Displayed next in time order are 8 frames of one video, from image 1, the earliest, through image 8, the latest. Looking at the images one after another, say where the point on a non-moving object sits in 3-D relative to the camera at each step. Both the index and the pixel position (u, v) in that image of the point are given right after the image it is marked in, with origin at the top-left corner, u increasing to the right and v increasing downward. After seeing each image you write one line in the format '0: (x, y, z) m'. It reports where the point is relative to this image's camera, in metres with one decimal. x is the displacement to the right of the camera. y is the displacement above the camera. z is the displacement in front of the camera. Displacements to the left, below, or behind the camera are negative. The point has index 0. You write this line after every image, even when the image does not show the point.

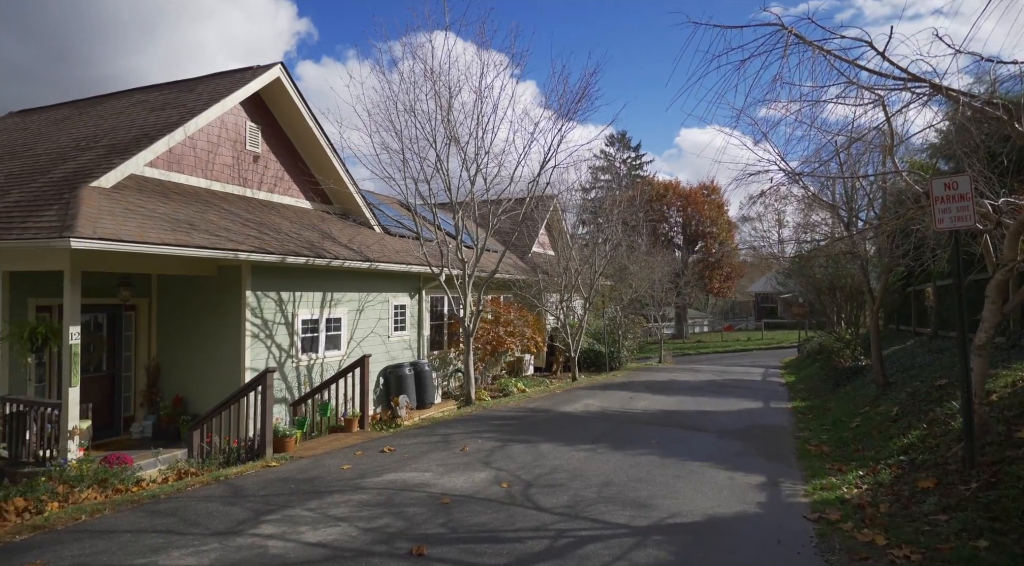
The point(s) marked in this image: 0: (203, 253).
0: (-4.0, +0.3, +9.5) m
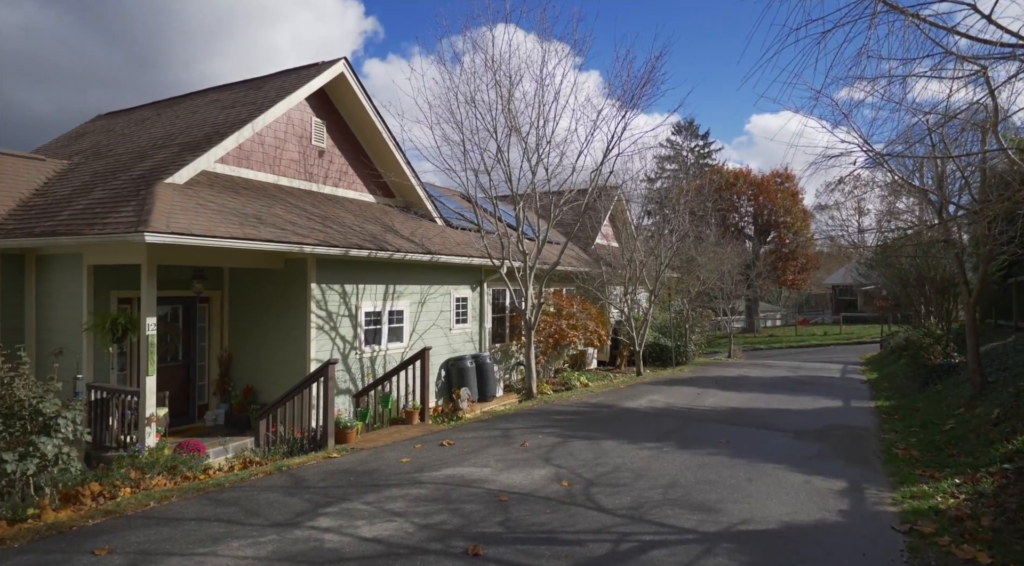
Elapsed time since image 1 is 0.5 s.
0: (-3.2, +0.4, +9.6) m
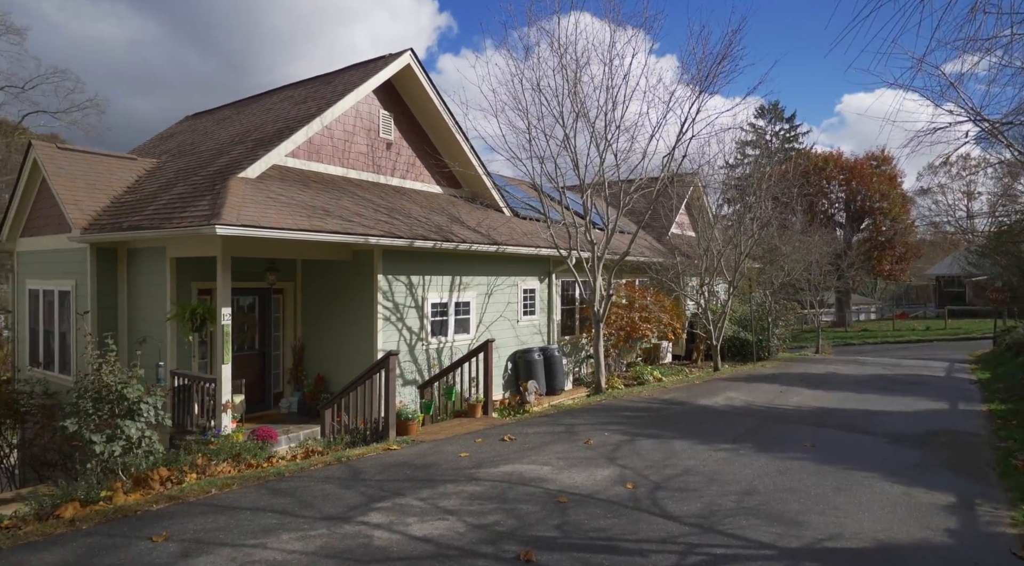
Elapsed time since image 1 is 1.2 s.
0: (-2.3, +0.5, +9.5) m
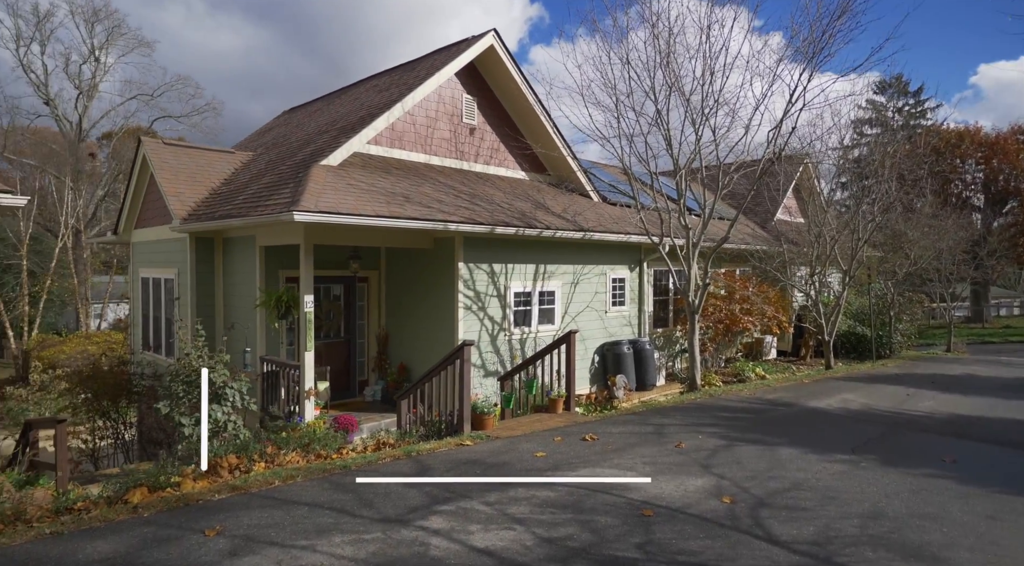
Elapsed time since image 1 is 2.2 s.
0: (-1.2, +0.7, +9.1) m
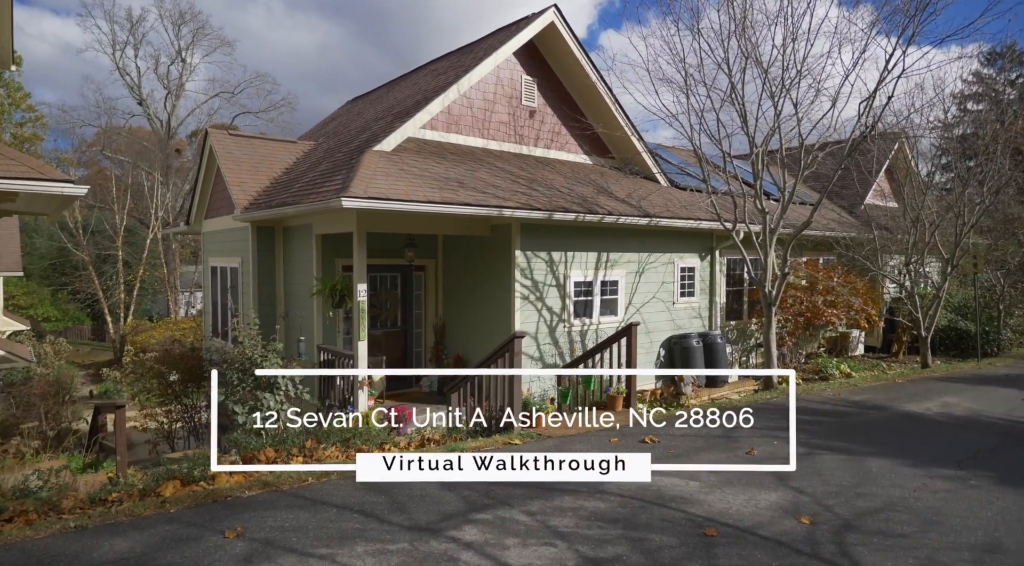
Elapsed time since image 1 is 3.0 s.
0: (-0.5, +0.9, +8.7) m
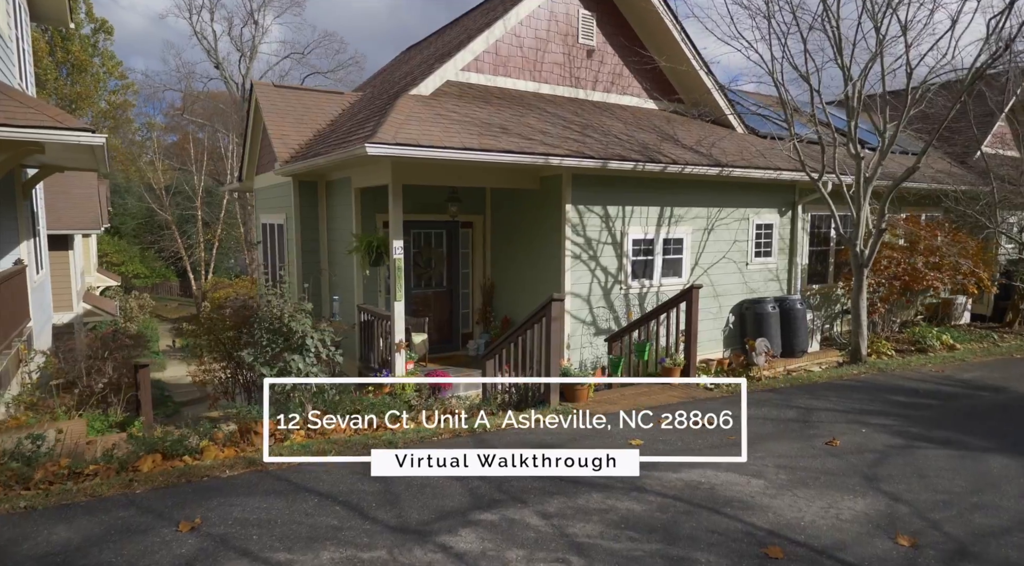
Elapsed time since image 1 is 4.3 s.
0: (0.0, +1.3, +7.7) m
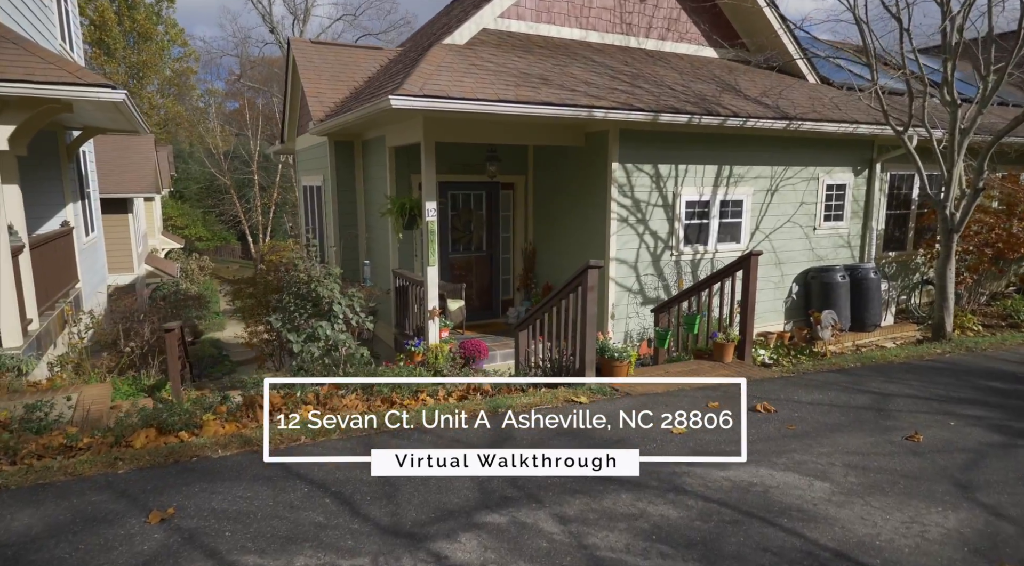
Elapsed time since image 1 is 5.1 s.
0: (+0.3, +1.7, +7.0) m
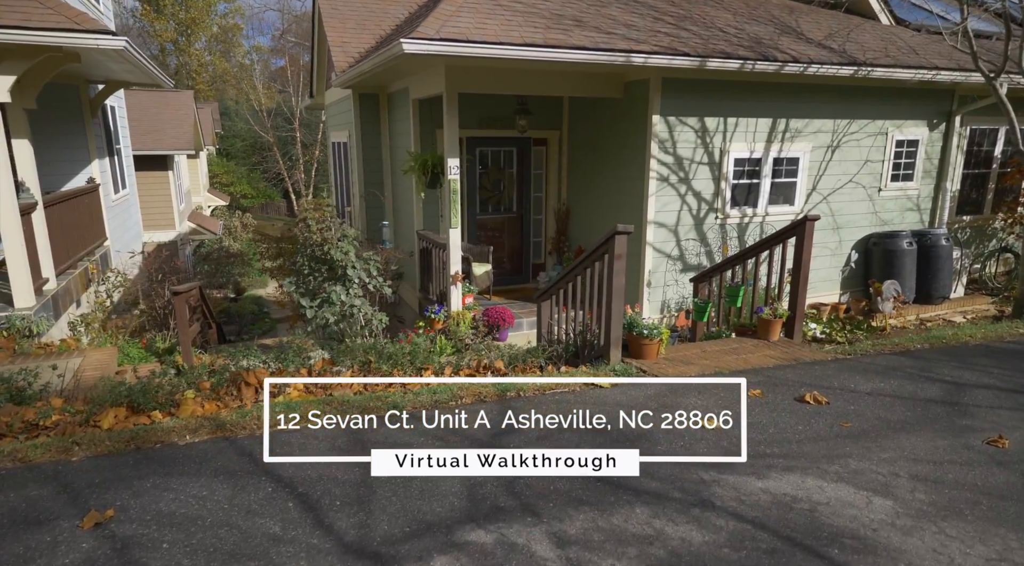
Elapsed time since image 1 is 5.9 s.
0: (+0.6, +2.0, +6.3) m
